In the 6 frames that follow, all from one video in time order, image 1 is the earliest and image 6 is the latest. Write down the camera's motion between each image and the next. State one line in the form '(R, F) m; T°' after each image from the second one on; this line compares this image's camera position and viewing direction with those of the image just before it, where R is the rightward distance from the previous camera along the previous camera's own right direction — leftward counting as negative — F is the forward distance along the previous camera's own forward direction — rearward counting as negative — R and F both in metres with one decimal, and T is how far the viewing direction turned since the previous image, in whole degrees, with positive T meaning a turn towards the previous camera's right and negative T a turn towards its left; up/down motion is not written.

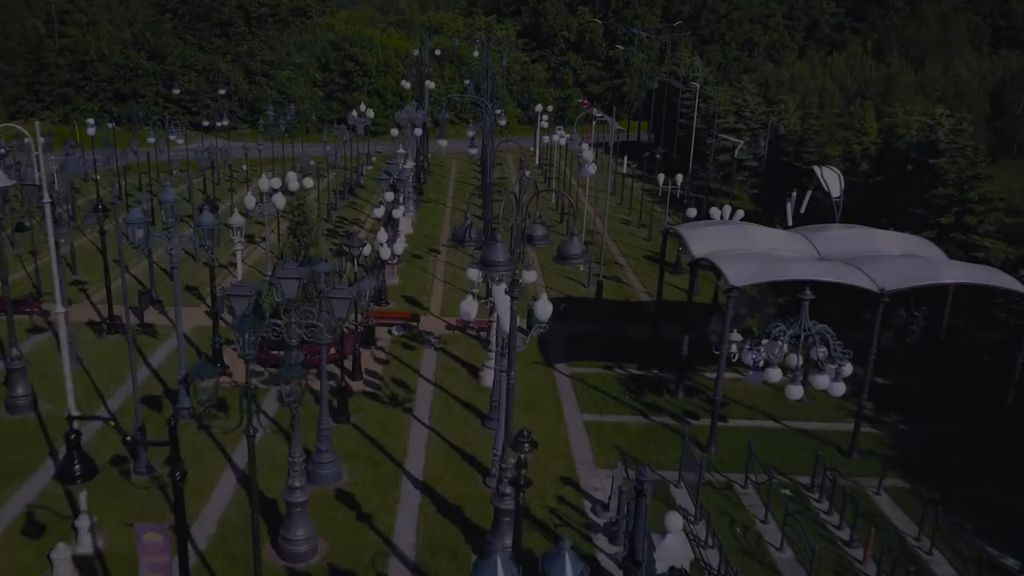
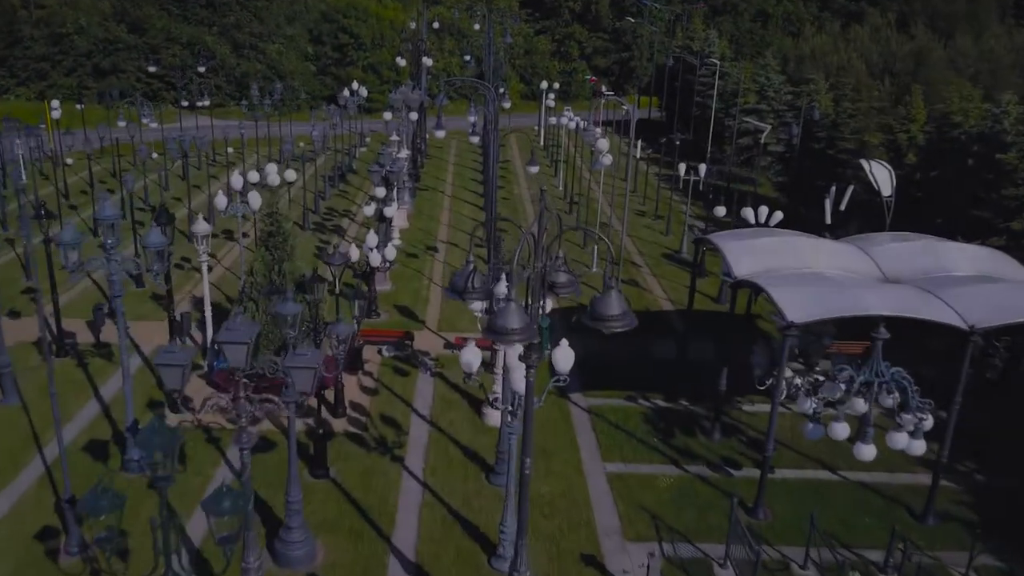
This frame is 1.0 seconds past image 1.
(-0.1, +3.0) m; 0°
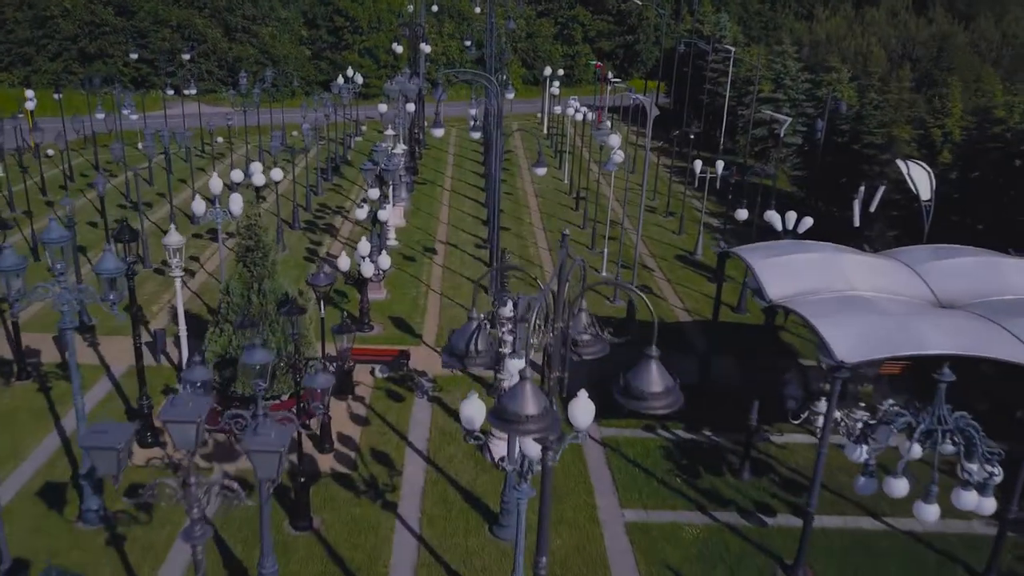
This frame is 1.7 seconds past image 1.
(-0.1, +1.9) m; 0°
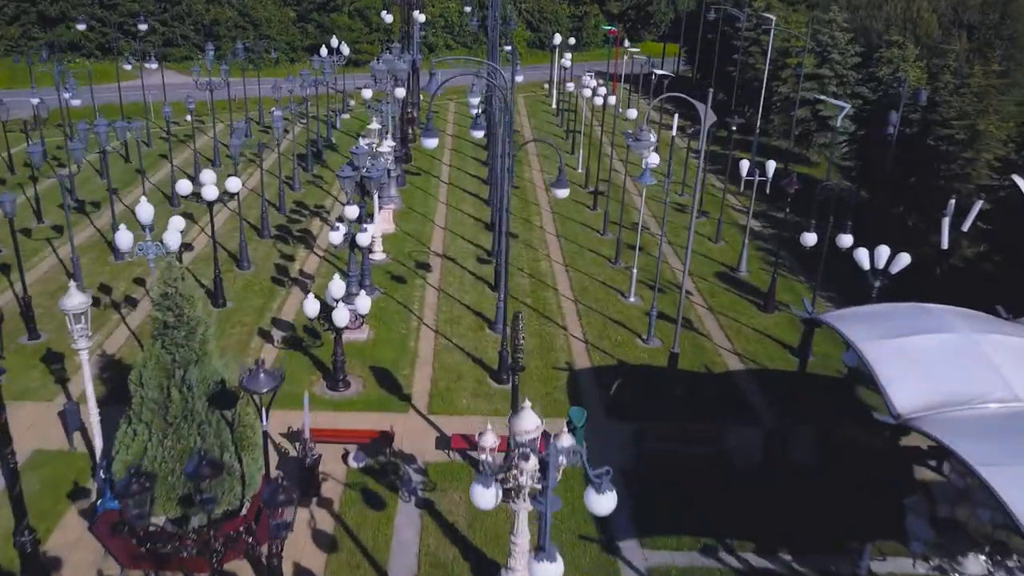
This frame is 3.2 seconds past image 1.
(-0.2, +4.5) m; 0°
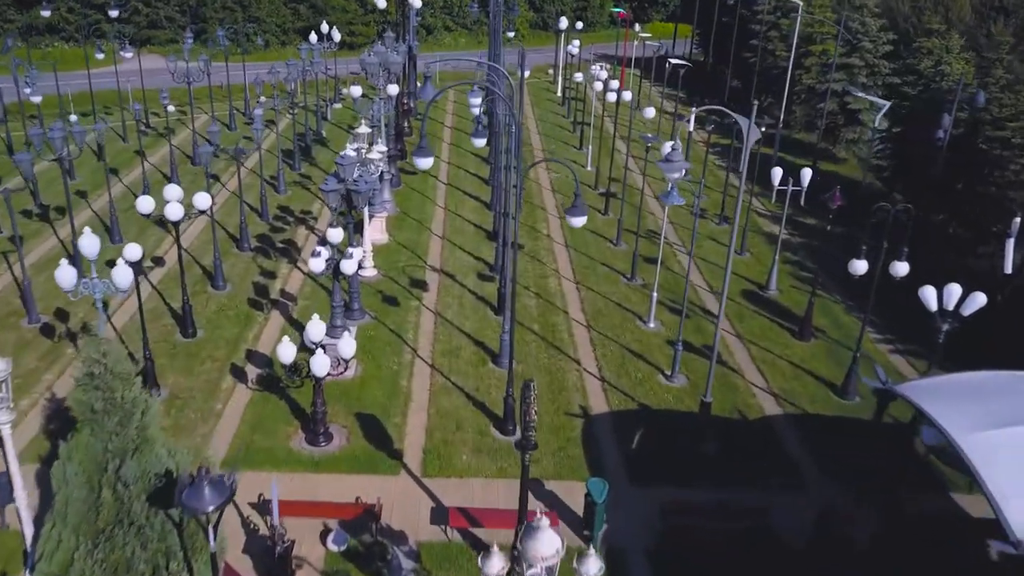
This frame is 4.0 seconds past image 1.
(-0.1, +2.3) m; 0°
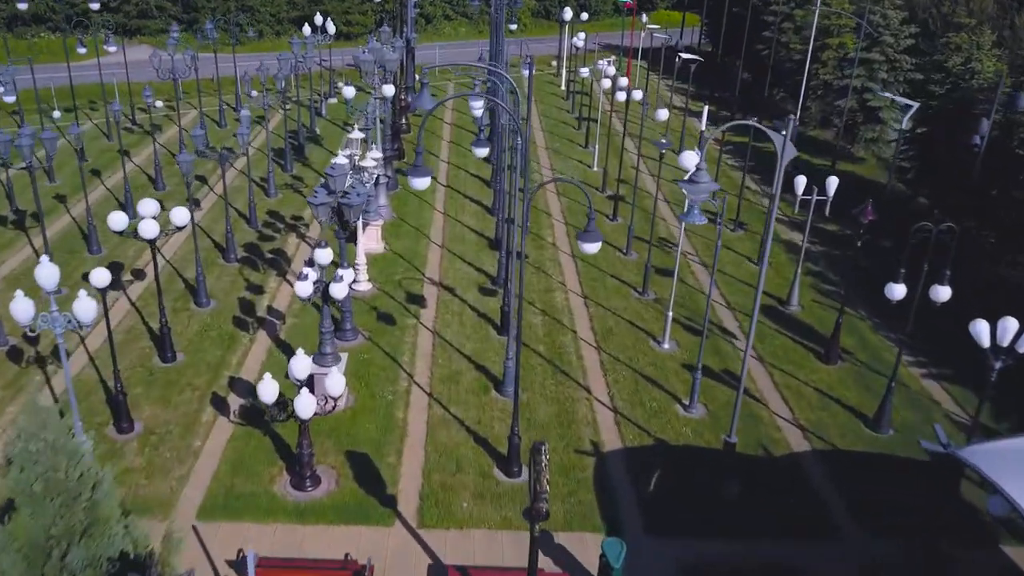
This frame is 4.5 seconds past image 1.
(-0.1, +1.4) m; 0°
